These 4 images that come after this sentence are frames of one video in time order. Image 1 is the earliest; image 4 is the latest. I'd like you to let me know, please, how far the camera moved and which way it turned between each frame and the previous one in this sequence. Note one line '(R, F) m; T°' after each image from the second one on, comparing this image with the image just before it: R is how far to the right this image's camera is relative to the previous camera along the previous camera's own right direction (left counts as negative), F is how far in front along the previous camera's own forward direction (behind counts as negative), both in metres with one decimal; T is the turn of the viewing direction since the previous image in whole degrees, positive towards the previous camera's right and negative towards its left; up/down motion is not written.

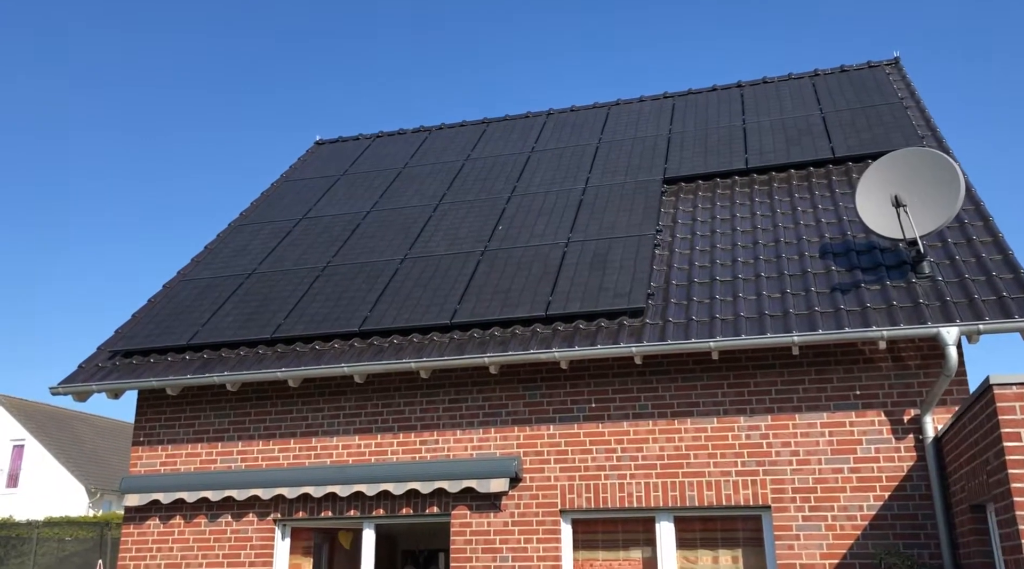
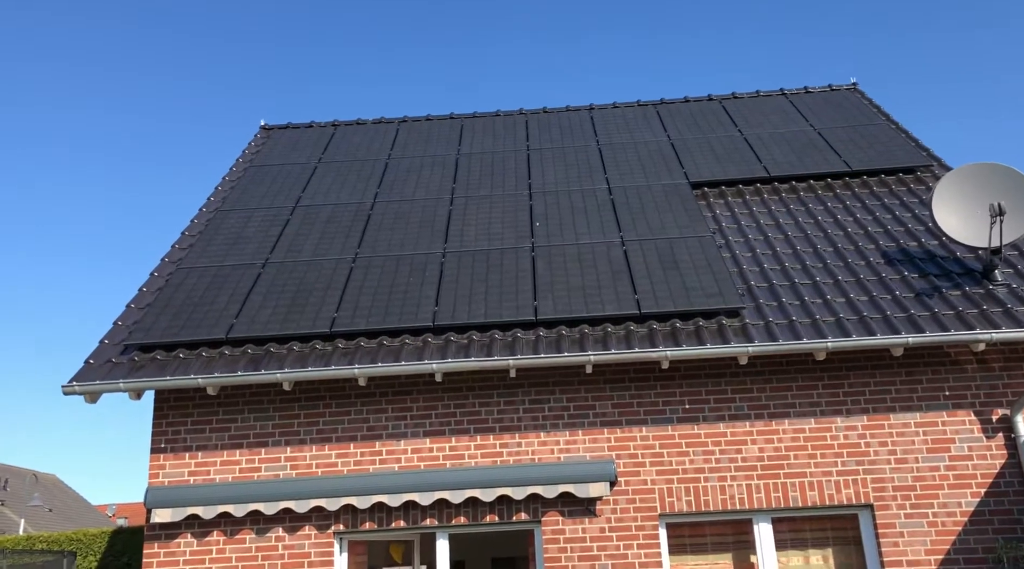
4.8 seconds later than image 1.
(-2.6, +0.7) m; +12°
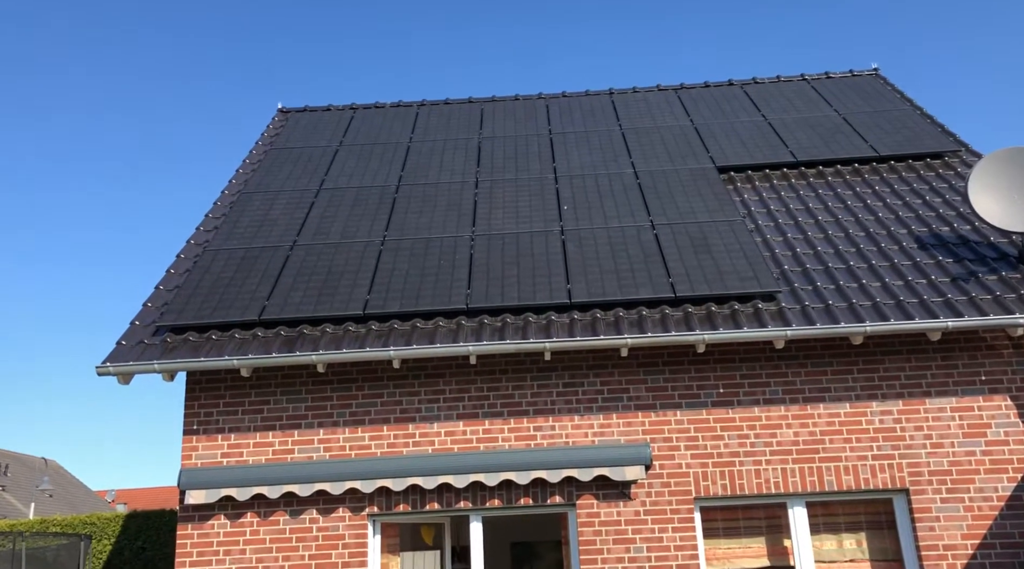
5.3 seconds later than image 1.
(-0.3, 0.0) m; 0°
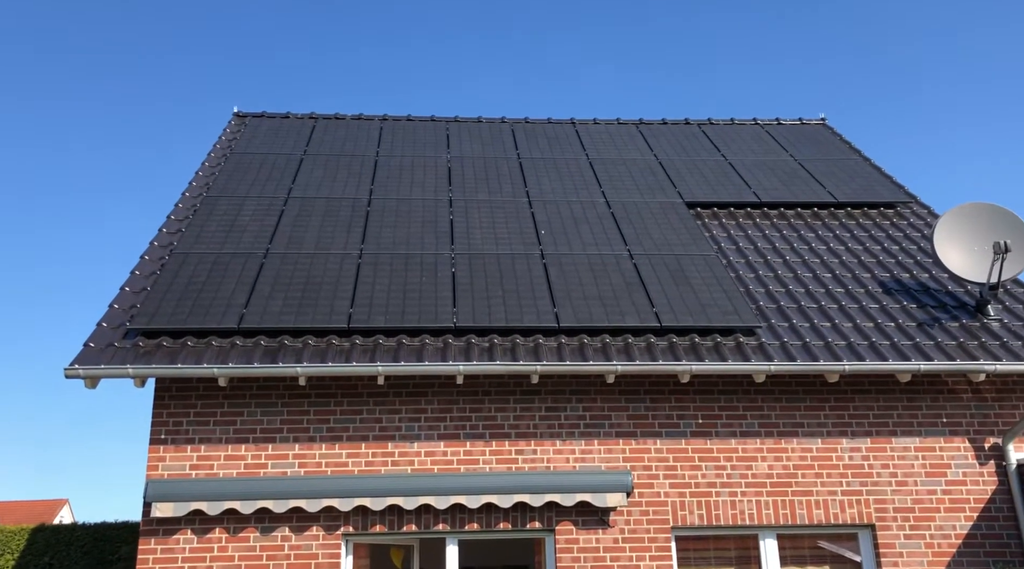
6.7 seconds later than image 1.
(-0.8, +0.1) m; +6°
